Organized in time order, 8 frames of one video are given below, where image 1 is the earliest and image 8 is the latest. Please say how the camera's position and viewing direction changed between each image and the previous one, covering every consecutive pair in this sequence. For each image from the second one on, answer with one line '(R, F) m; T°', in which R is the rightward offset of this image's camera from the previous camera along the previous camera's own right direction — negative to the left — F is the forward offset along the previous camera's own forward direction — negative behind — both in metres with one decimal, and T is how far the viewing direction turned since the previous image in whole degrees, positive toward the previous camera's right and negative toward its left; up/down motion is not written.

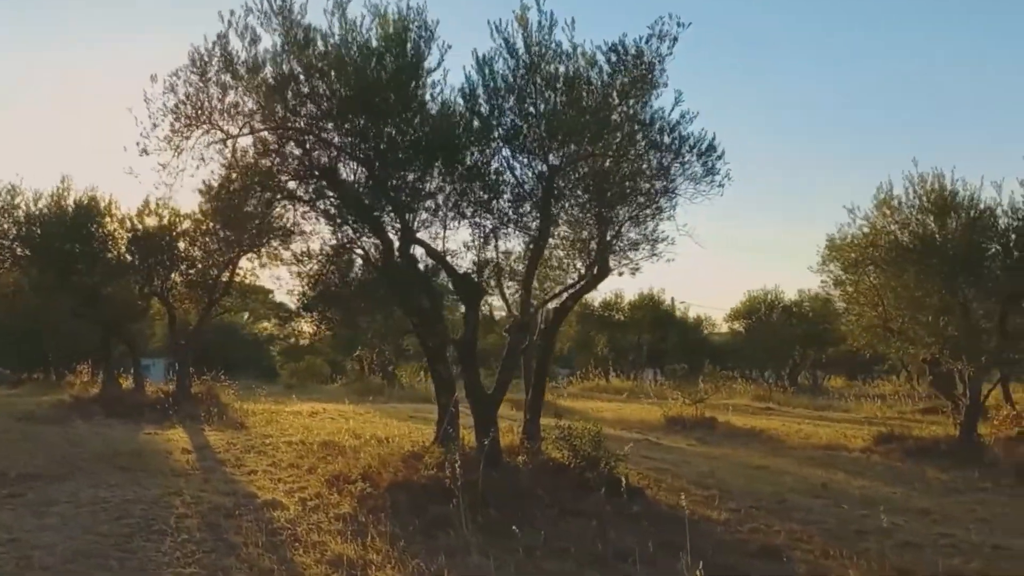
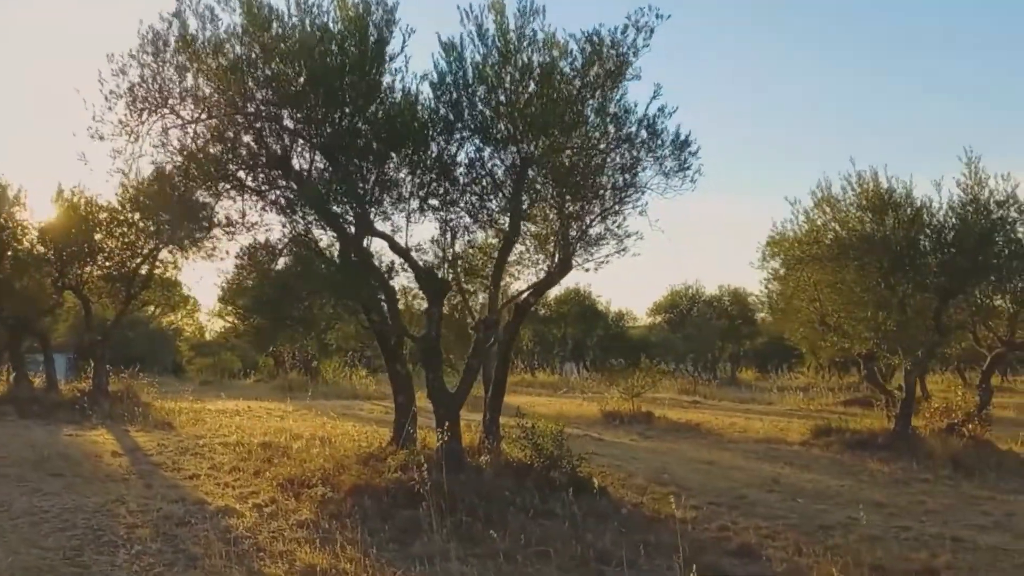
(-0.6, +0.4) m; +5°
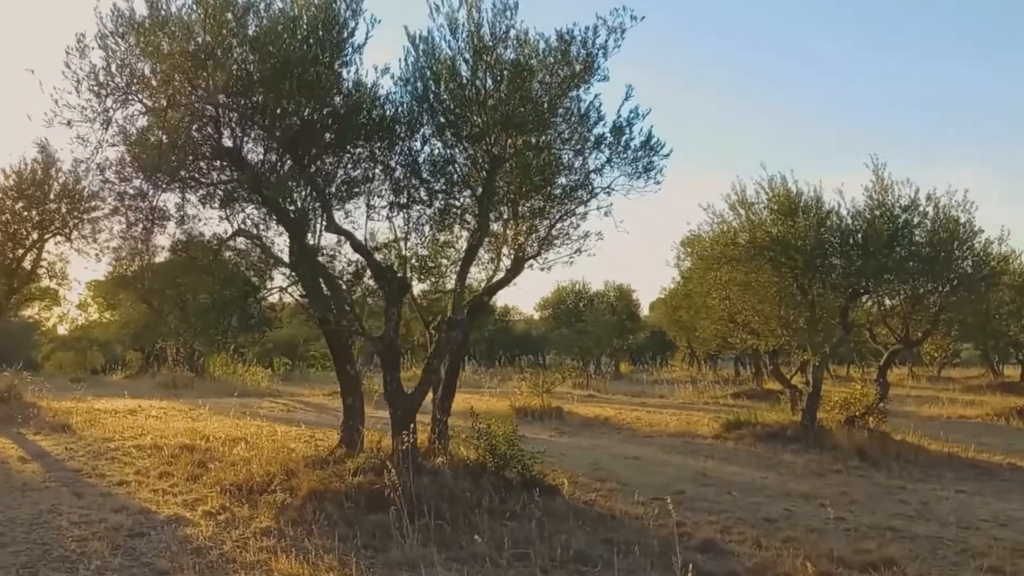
(-1.1, +0.1) m; +8°
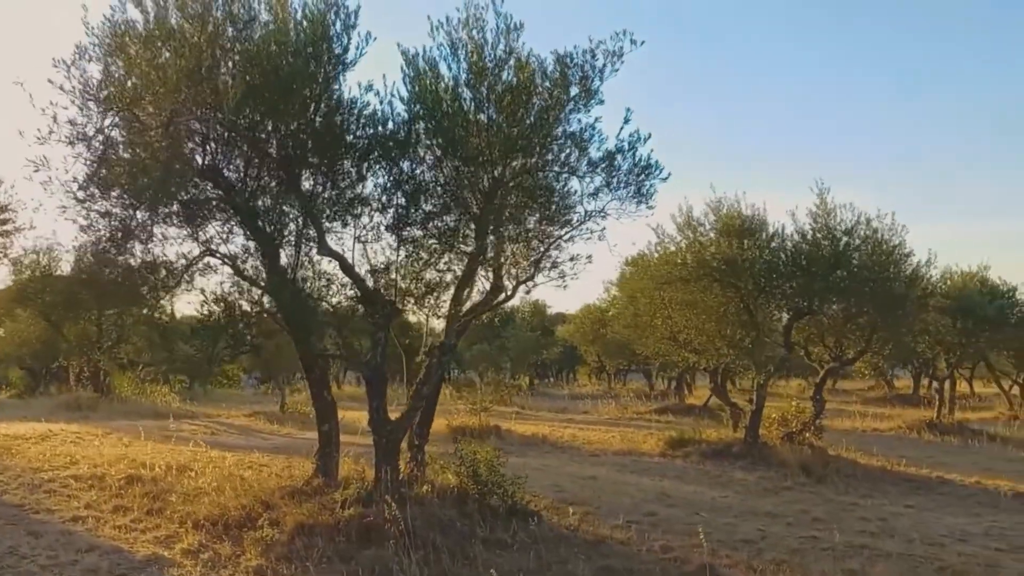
(-1.1, +0.2) m; +6°
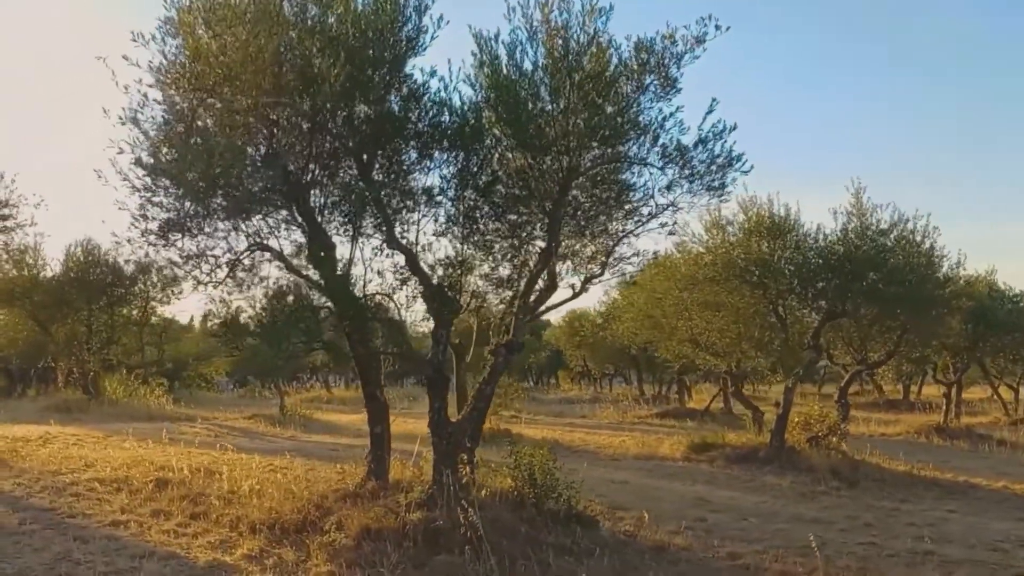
(-1.0, +0.4) m; +2°
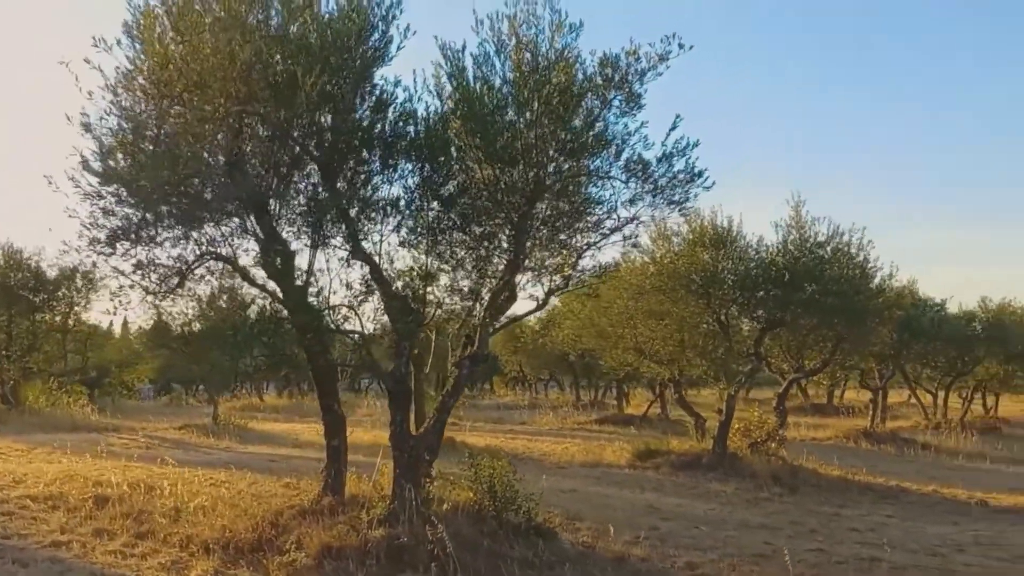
(-0.4, +0.1) m; +4°
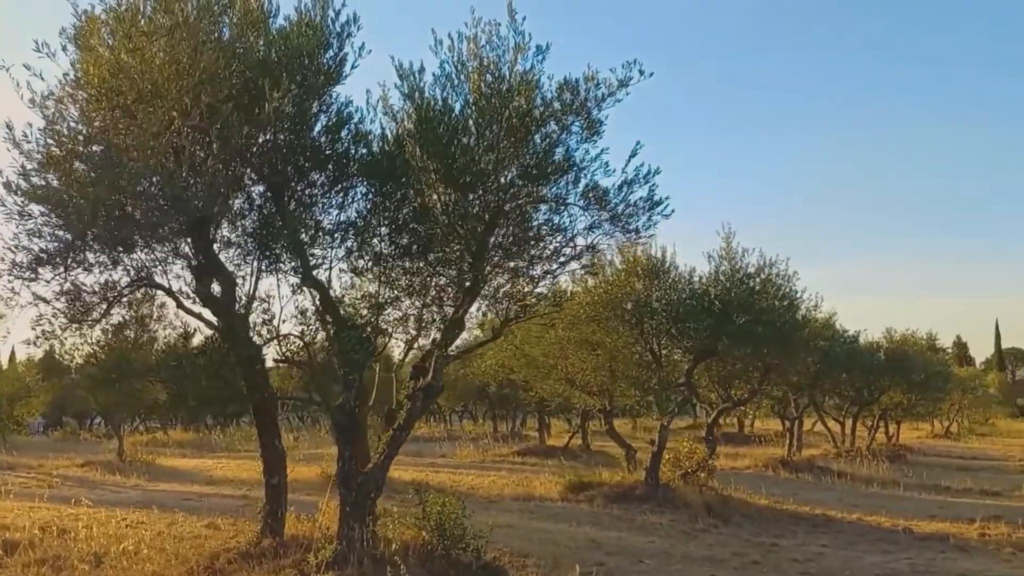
(-0.5, +0.3) m; +6°
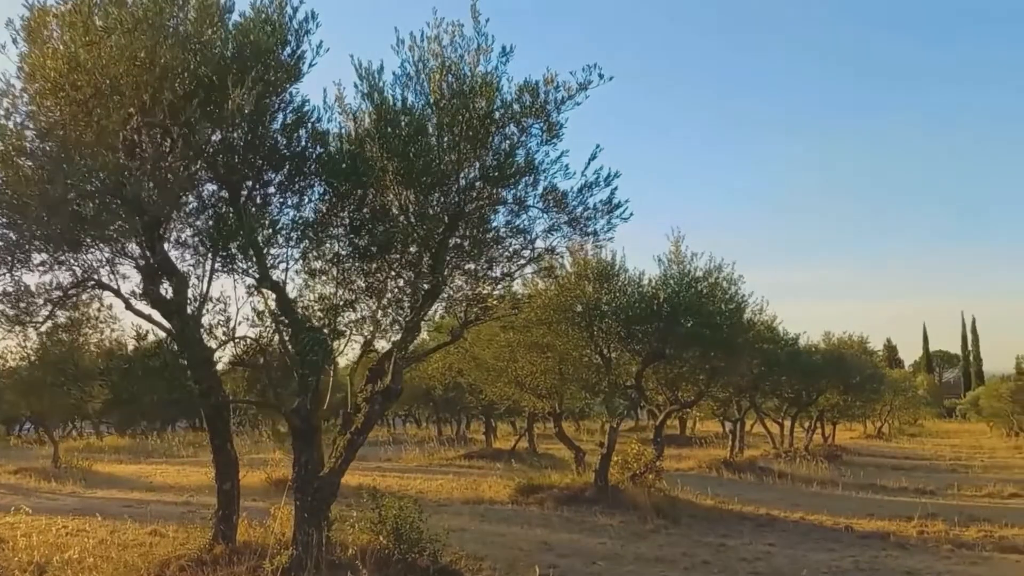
(-0.2, 0.0) m; +4°
